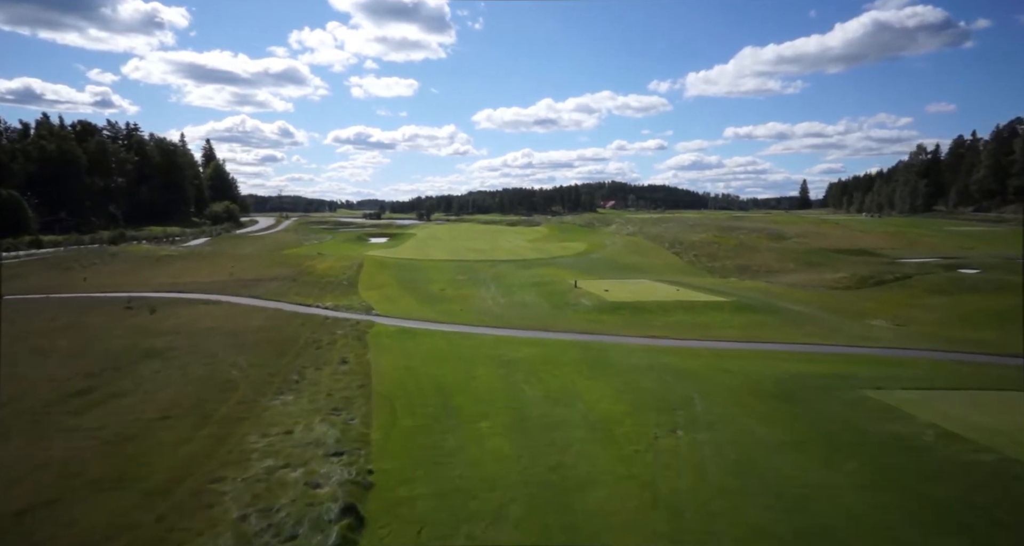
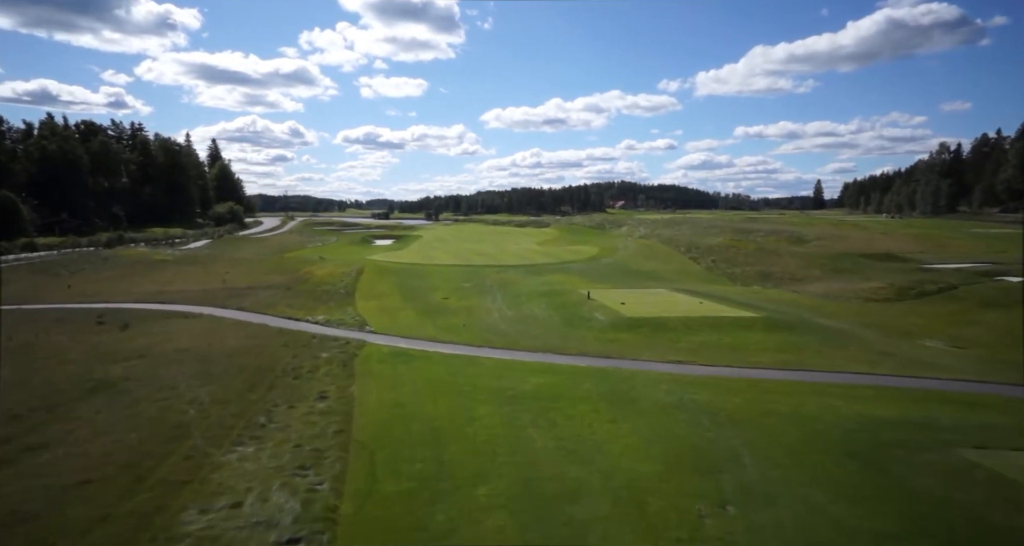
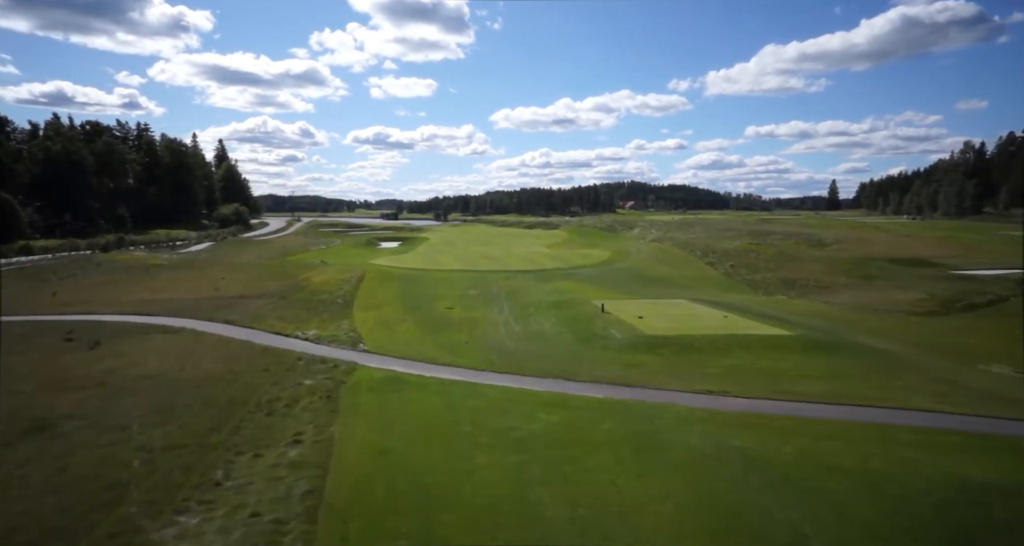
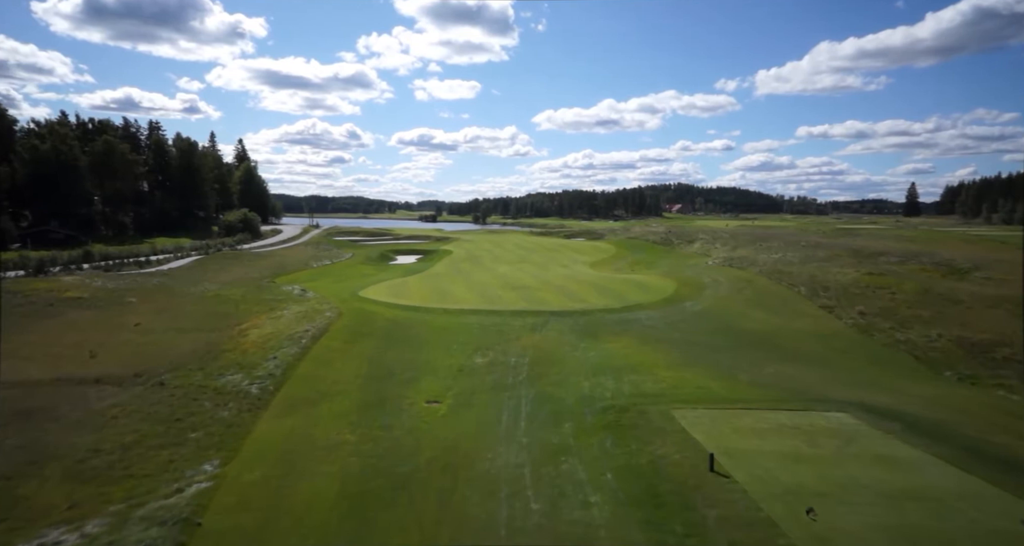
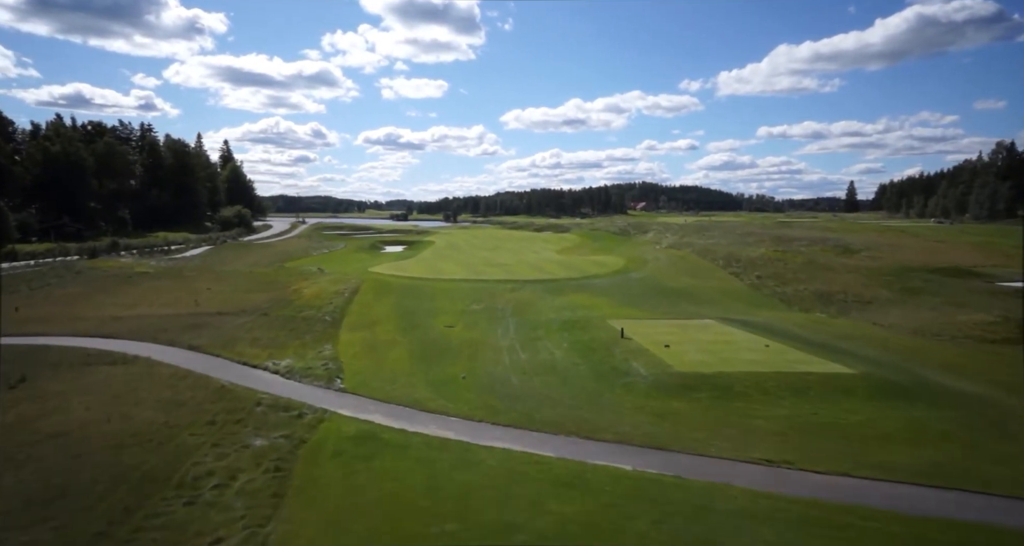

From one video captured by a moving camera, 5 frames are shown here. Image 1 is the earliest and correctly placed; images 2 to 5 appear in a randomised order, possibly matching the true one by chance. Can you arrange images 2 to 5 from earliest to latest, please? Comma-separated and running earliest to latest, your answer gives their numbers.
2, 3, 5, 4
